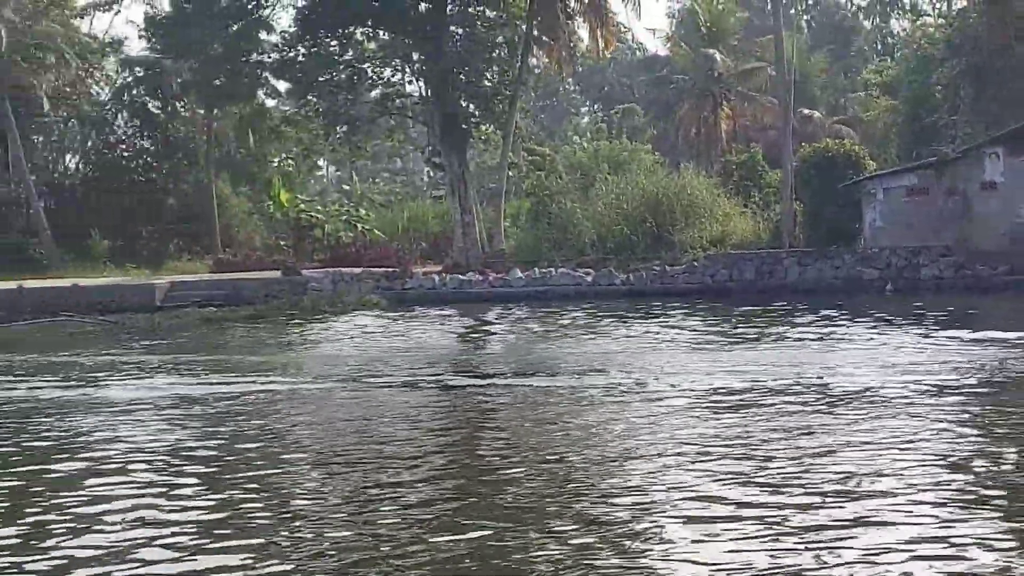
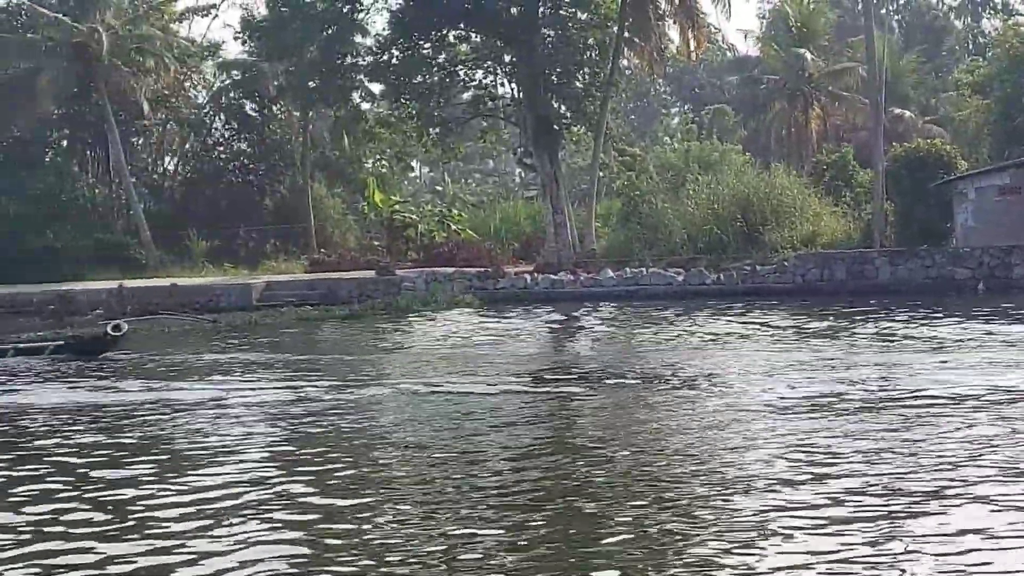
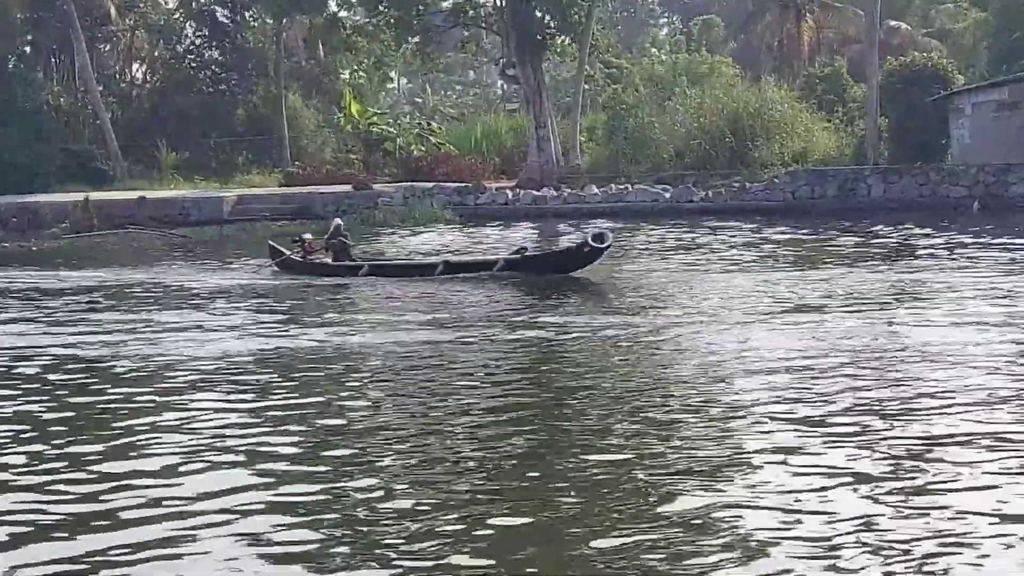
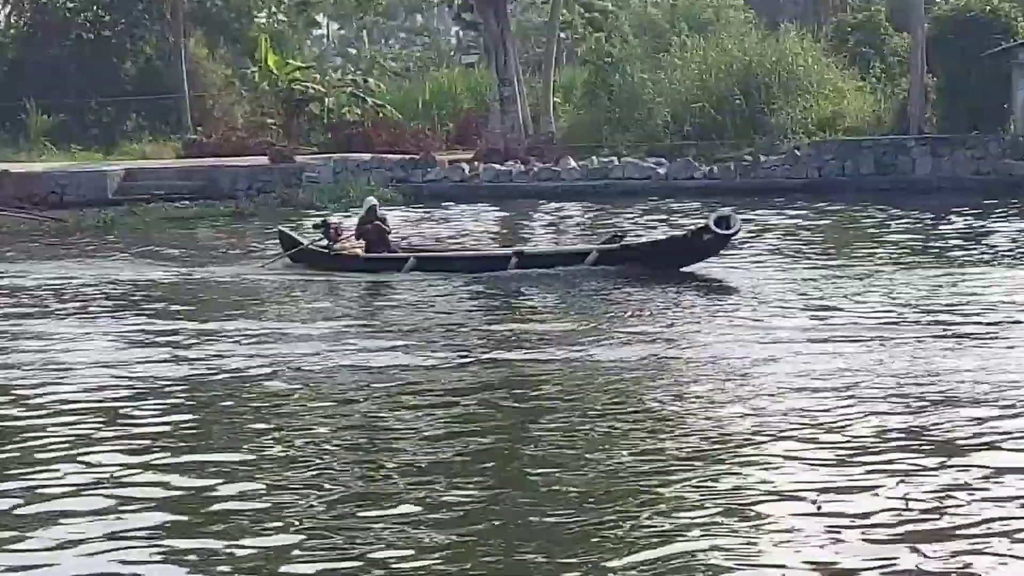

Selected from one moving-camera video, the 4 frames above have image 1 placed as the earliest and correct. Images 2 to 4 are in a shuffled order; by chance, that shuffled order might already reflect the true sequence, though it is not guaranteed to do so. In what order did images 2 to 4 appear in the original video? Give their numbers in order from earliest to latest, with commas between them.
2, 3, 4
